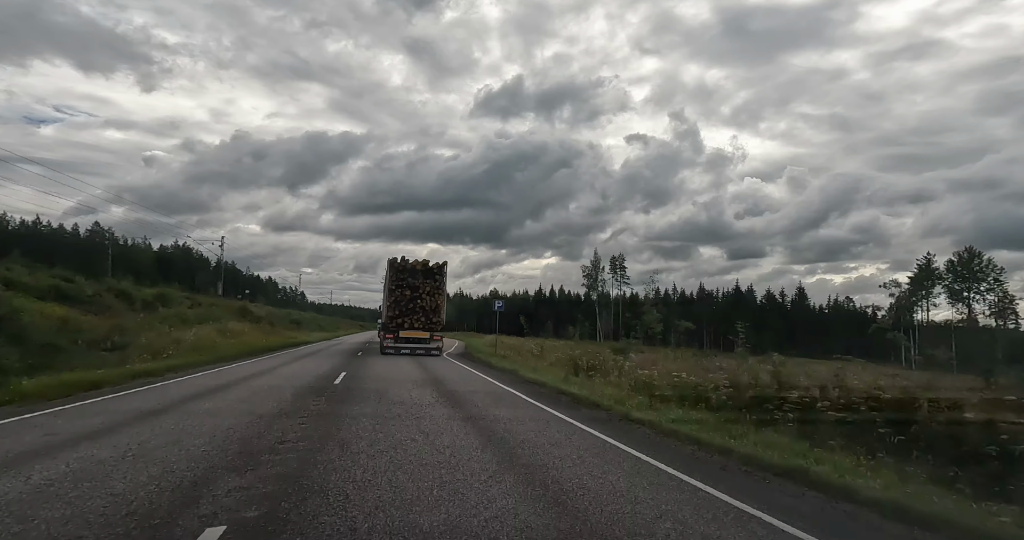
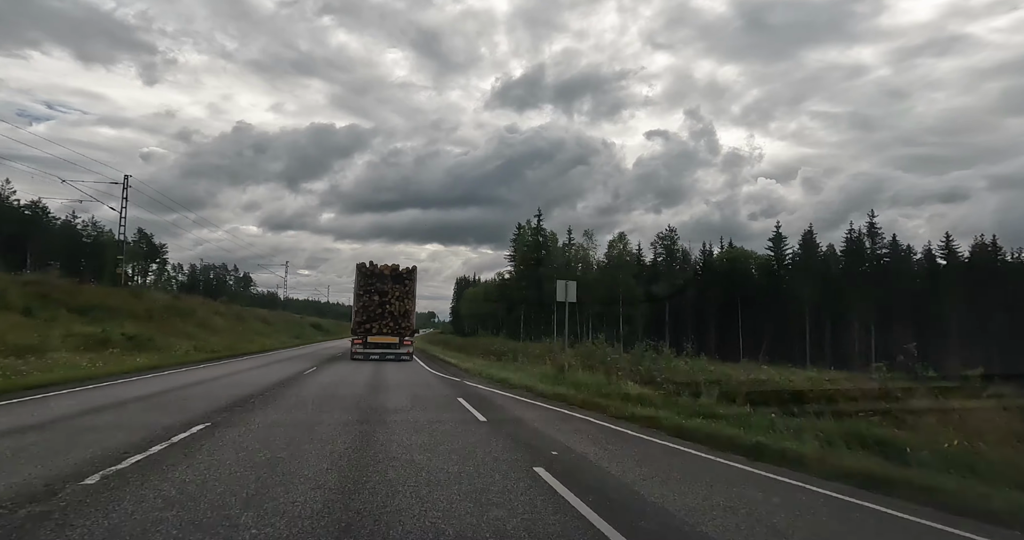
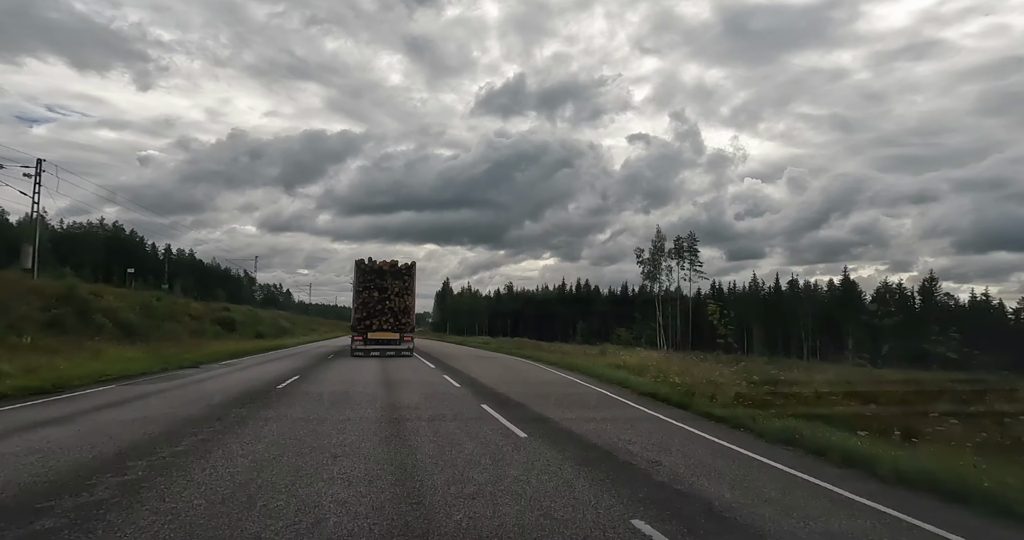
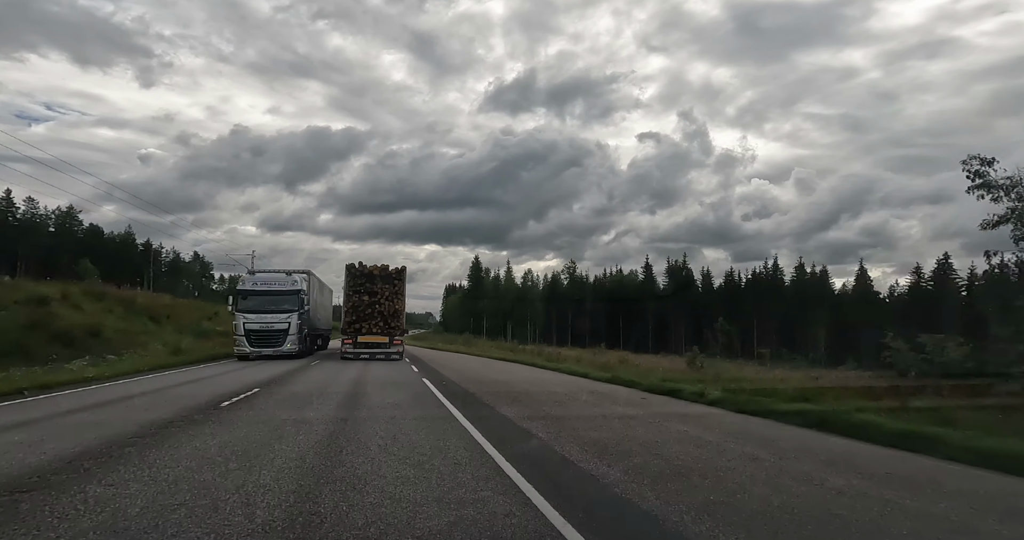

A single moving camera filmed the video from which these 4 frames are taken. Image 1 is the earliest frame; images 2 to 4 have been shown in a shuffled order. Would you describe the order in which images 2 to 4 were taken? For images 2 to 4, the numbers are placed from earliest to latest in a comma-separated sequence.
3, 4, 2
